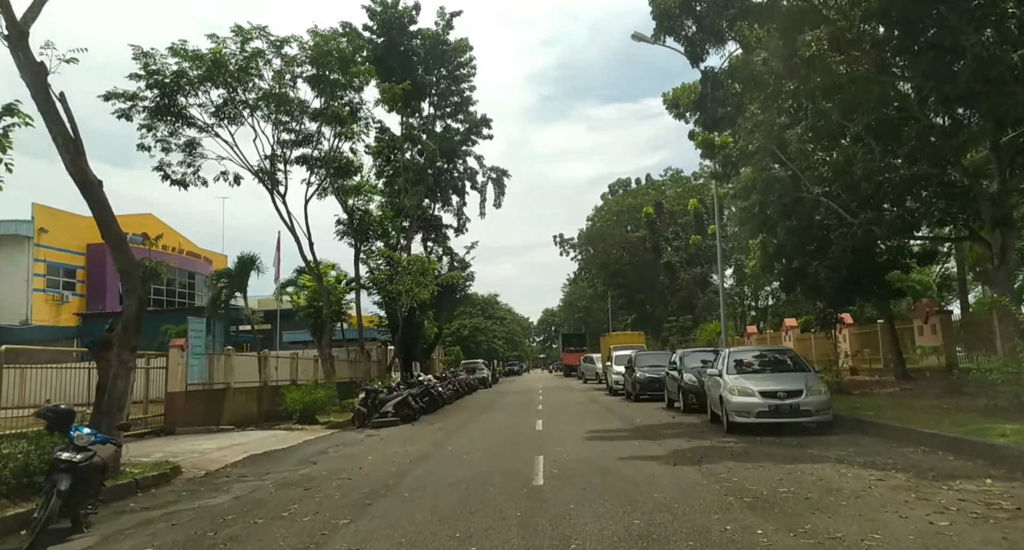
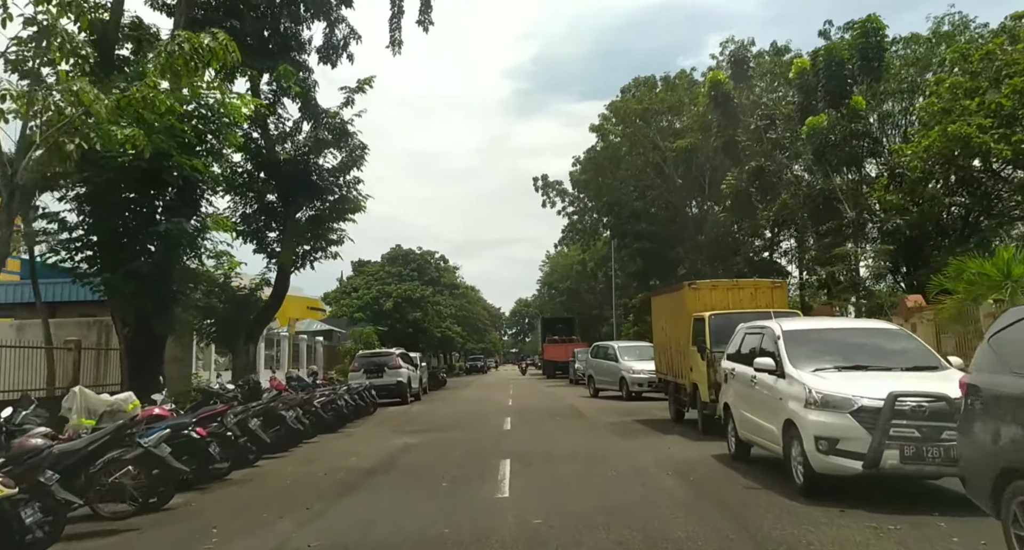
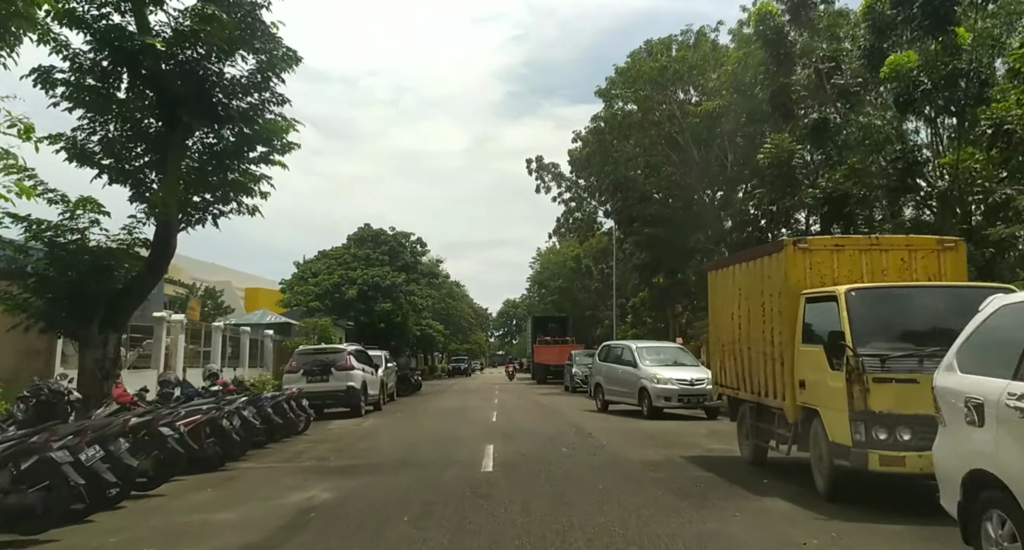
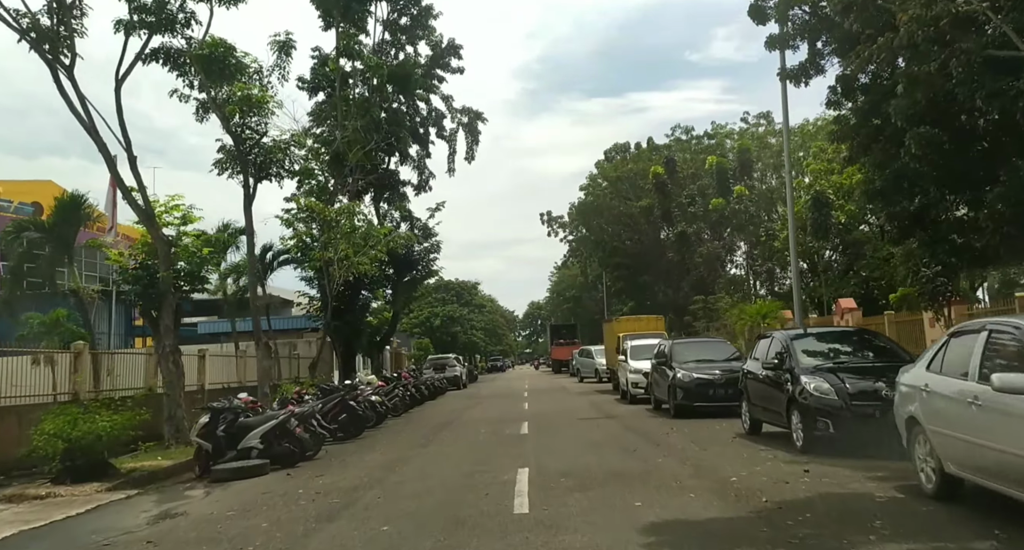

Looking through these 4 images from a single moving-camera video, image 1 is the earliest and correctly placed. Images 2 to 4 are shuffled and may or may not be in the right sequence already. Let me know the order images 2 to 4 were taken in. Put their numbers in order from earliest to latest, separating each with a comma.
4, 2, 3
